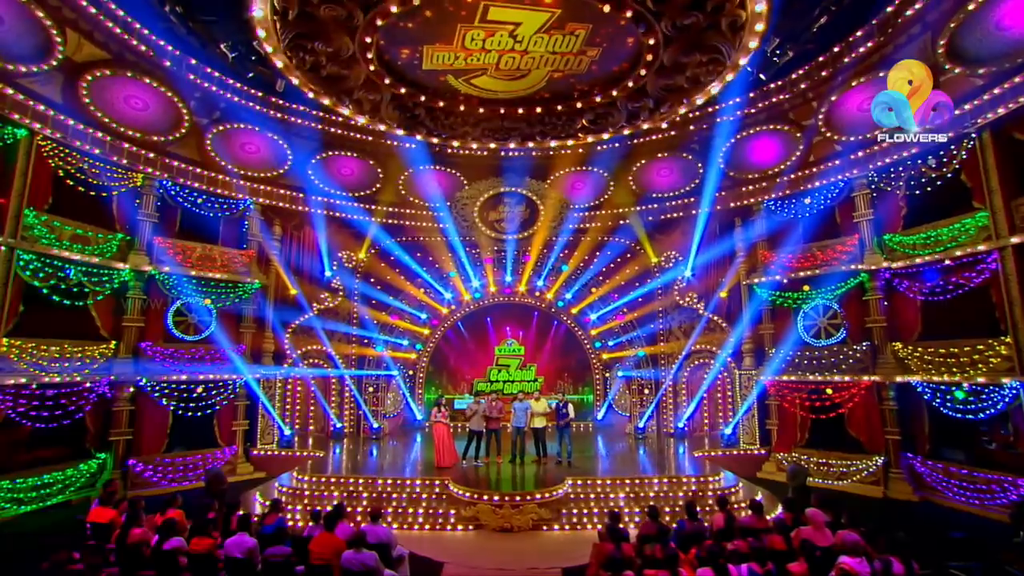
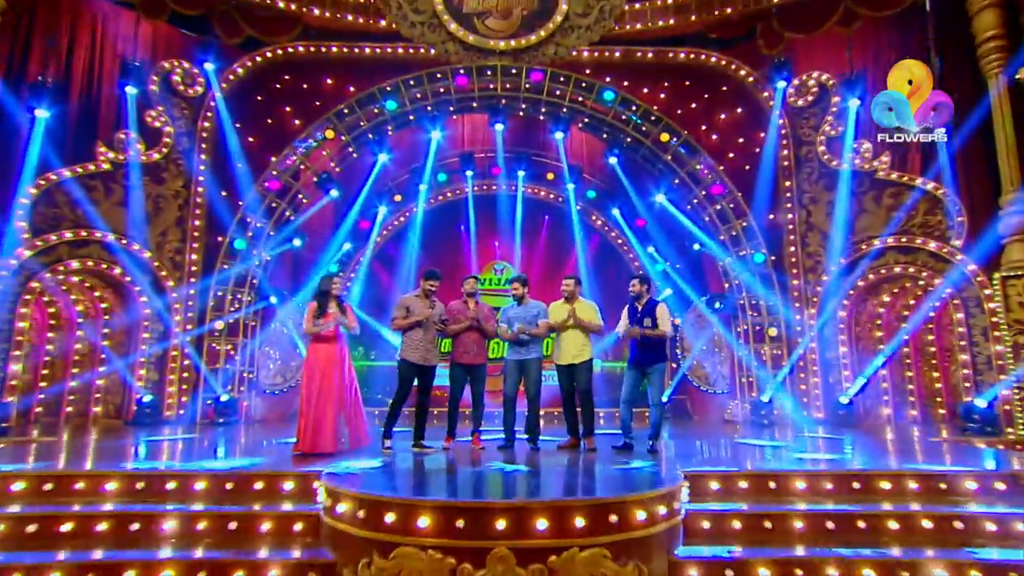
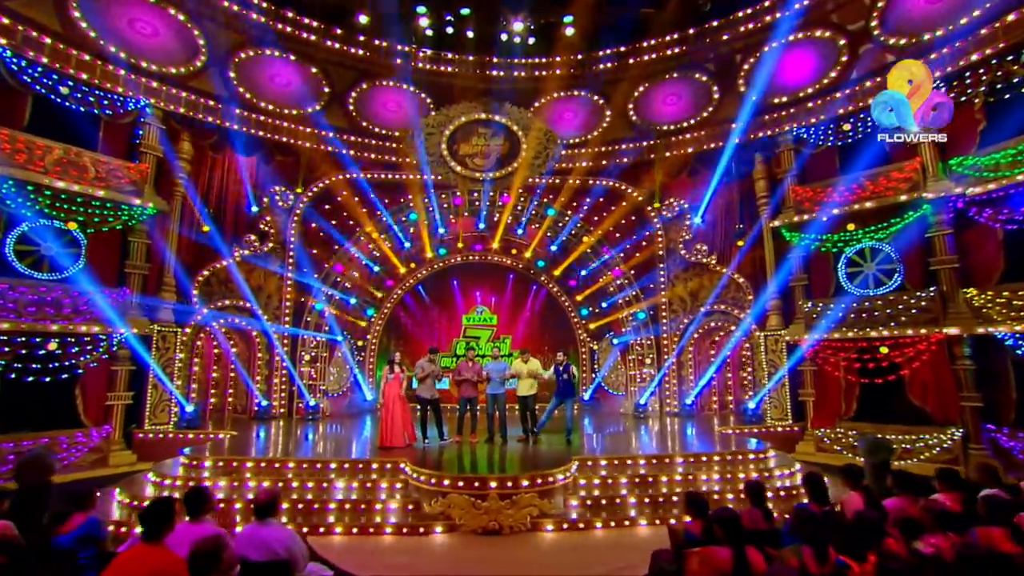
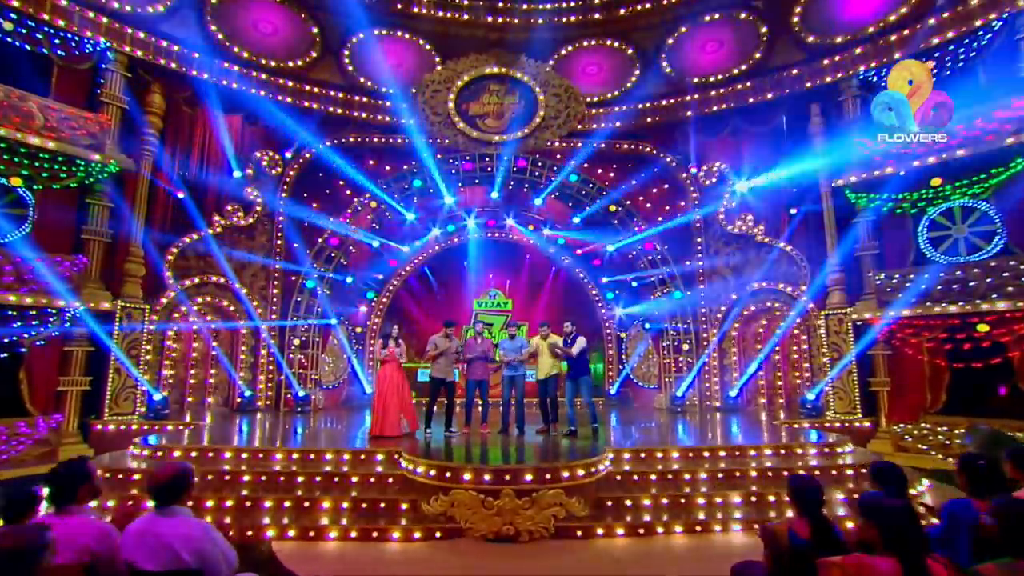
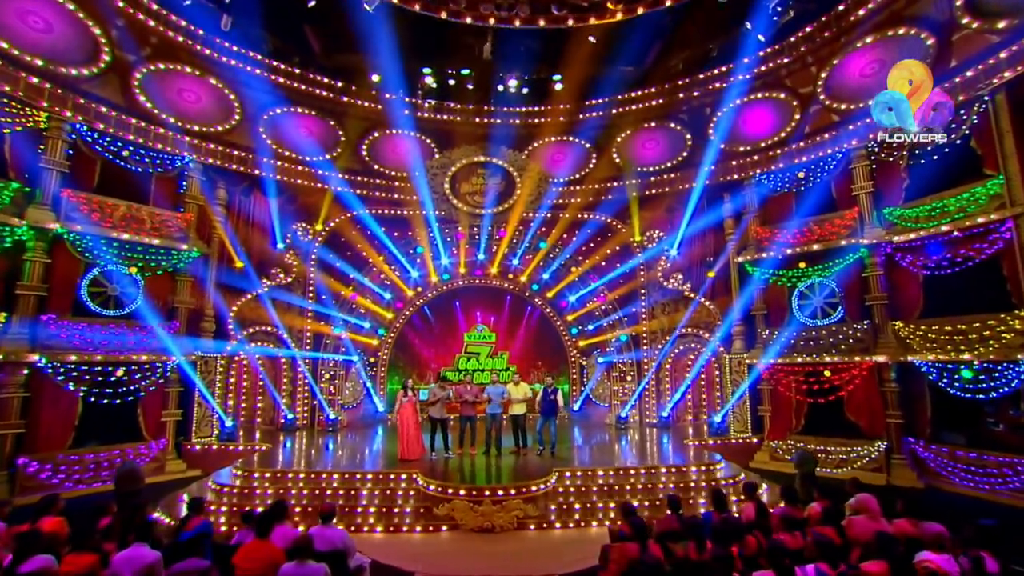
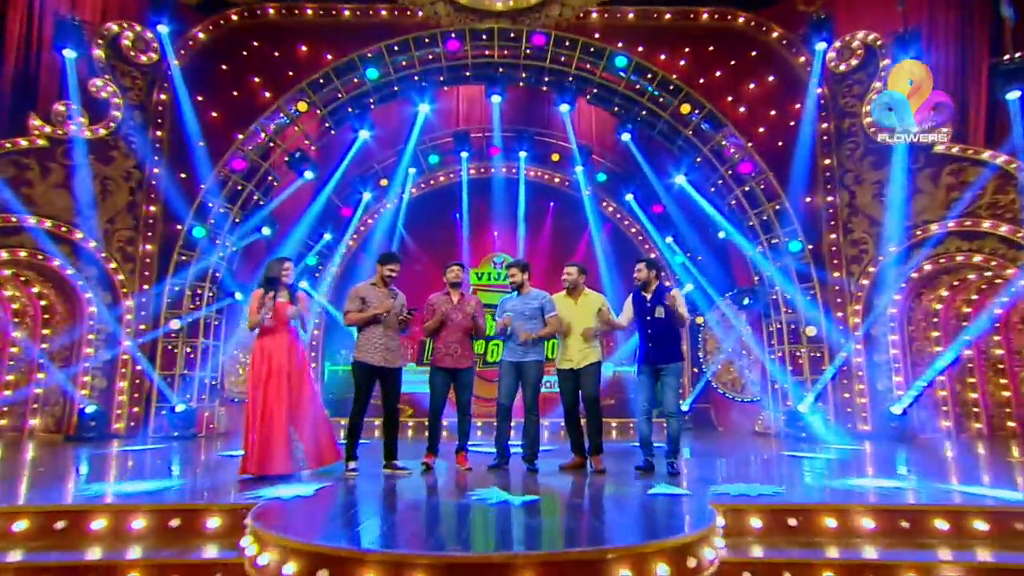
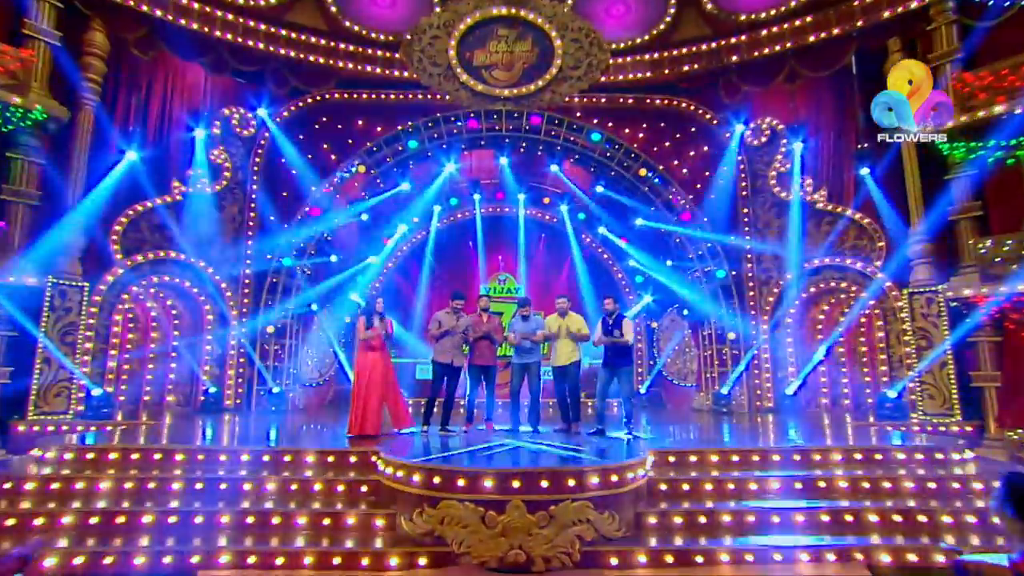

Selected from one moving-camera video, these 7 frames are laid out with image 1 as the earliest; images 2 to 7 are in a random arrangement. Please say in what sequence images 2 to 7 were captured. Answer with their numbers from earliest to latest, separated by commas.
5, 3, 4, 7, 2, 6
